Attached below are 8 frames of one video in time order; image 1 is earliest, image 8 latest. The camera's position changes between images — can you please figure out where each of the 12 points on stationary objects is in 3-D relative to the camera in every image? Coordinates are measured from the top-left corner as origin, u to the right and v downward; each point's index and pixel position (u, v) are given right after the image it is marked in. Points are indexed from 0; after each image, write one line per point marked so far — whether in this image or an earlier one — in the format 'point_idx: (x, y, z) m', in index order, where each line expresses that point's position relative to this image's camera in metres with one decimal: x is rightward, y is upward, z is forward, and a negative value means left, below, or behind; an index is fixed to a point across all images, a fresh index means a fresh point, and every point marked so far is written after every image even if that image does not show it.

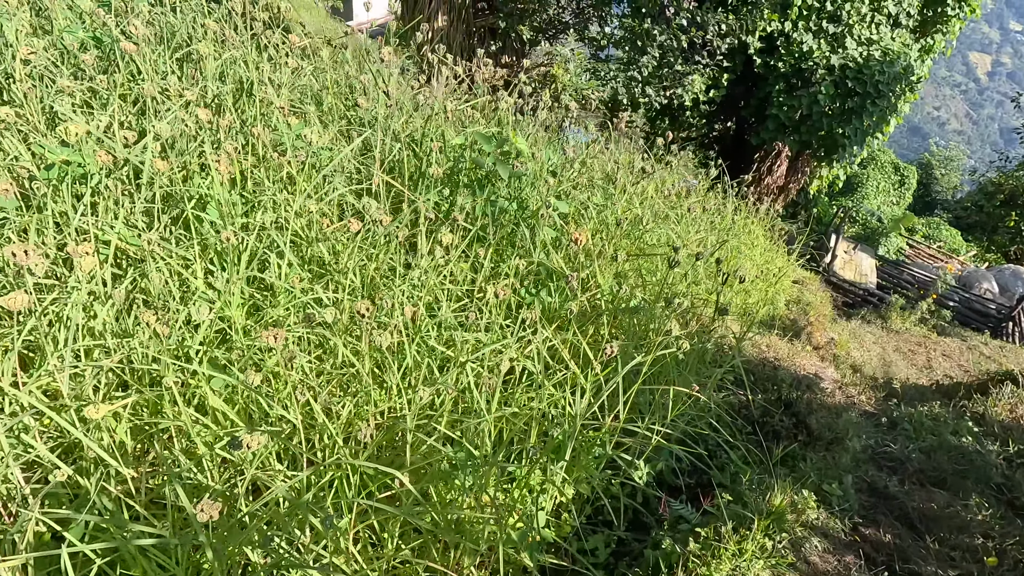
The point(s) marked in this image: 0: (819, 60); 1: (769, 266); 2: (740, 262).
0: (+4.5, +3.3, +7.8) m
1: (+1.9, +0.1, +4.0) m
2: (+1.5, +0.2, +3.7) m
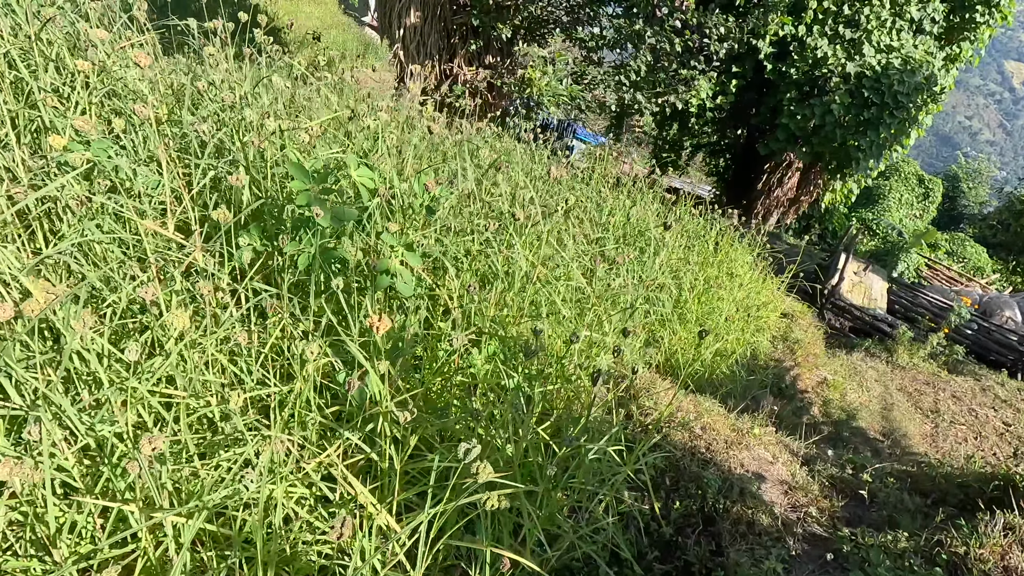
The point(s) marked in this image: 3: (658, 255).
0: (+4.4, +3.0, +7.3) m
1: (+1.6, -0.1, +3.5) m
2: (+1.2, 0.0, +3.3) m
3: (+0.8, +0.2, +3.1) m
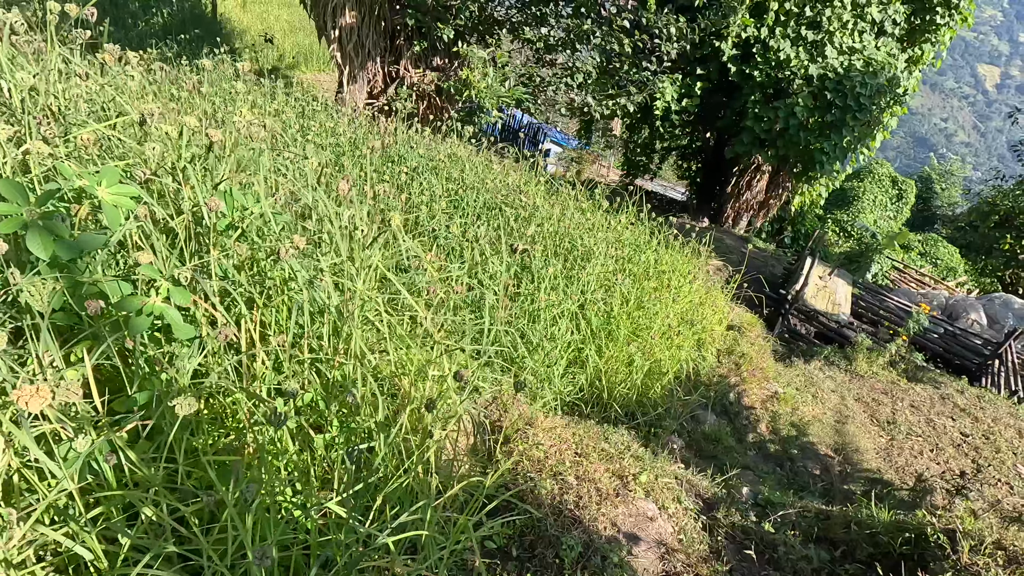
0: (+3.9, +3.0, +7.2) m
1: (+1.1, -0.2, +3.4) m
2: (+0.8, -0.1, +3.1) m
3: (+0.4, +0.1, +2.9) m
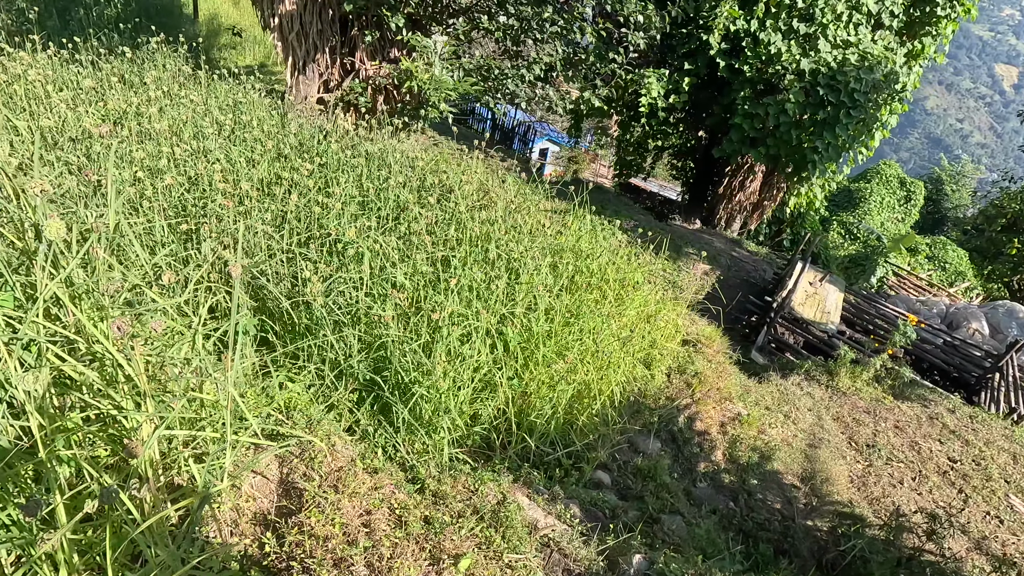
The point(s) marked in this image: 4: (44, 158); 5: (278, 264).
0: (+3.5, +2.9, +6.8) m
1: (+0.7, -0.2, +3.0) m
2: (+0.4, -0.2, +2.7) m
3: (0.0, 0.0, +2.6) m
4: (-2.4, +0.7, +2.7) m
5: (-1.0, +0.1, +2.3) m
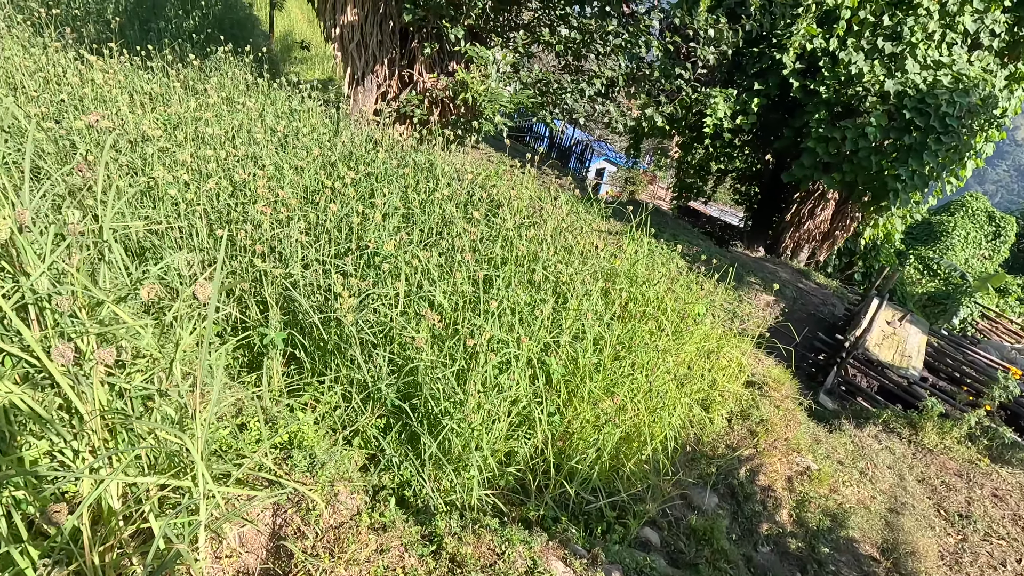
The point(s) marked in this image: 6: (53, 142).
0: (+4.2, +2.4, +6.3) m
1: (+0.9, -0.4, +2.7) m
2: (+0.6, -0.3, +2.5) m
3: (+0.2, -0.1, +2.4) m
4: (-2.1, +0.7, +2.7) m
5: (-0.8, 0.0, +2.2) m
6: (-2.4, +0.8, +2.8) m
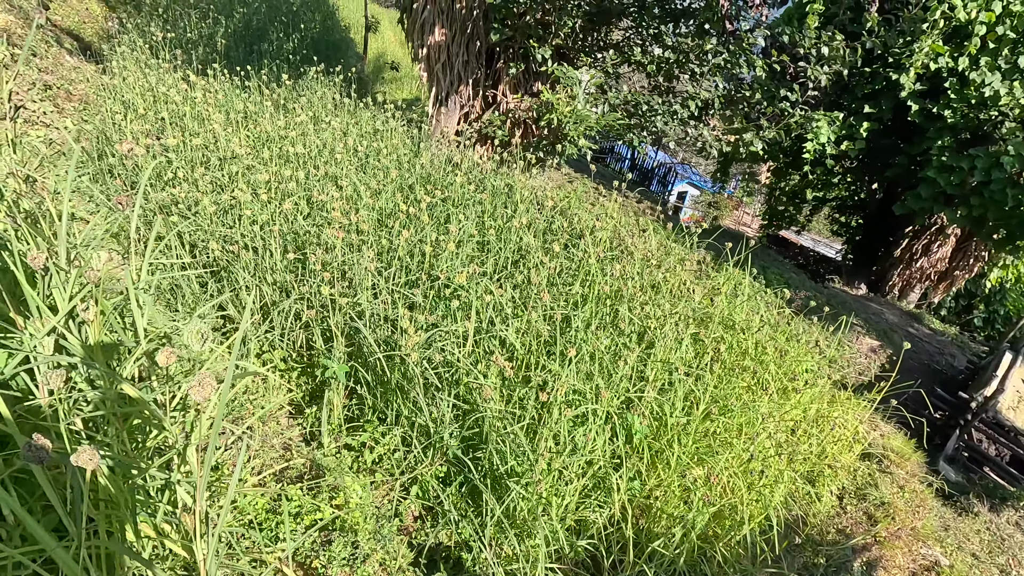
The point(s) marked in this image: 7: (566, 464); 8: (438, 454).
0: (+5.2, +1.9, +5.6) m
1: (+1.3, -0.6, +2.3) m
2: (+0.9, -0.5, +2.1) m
3: (+0.5, -0.3, +2.1) m
4: (-1.7, +0.6, +2.8) m
5: (-0.5, -0.1, +2.1) m
6: (-2.0, +0.7, +2.9) m
7: (+0.2, -0.6, +1.8) m
8: (-0.3, -0.6, +1.9) m
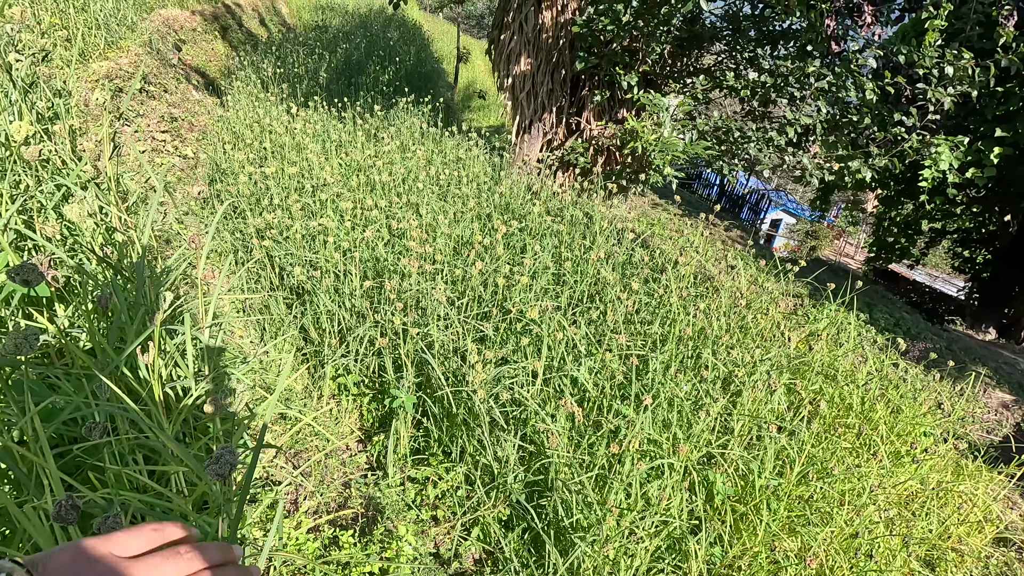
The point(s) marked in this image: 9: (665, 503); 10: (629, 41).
0: (+6.0, +1.4, +4.7) m
1: (+1.5, -0.8, +2.0) m
2: (+1.1, -0.7, +1.9) m
3: (+0.7, -0.4, +1.9) m
4: (-1.3, +0.5, +2.9) m
5: (-0.2, -0.2, +2.1) m
6: (-1.5, +0.6, +3.1) m
7: (+0.4, -0.7, +1.7) m
8: (0.0, -0.7, +1.8) m
9: (+0.5, -0.7, +1.7) m
10: (+0.9, +1.9, +4.2) m
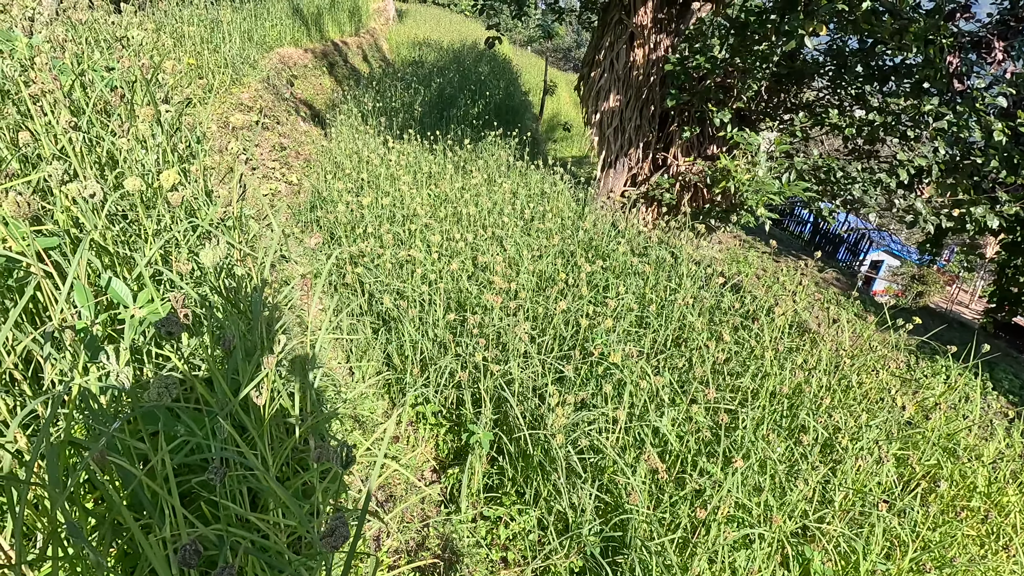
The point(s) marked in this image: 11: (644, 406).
0: (+6.7, +0.8, +3.9) m
1: (+1.8, -1.1, +1.7) m
2: (+1.4, -0.9, +1.7) m
3: (+1.0, -0.6, +1.8) m
4: (-0.8, +0.3, +3.1) m
5: (+0.1, -0.3, +2.0) m
6: (-1.0, +0.5, +3.3) m
7: (+0.6, -0.9, +1.5) m
8: (+0.2, -0.9, +1.8) m
9: (+0.7, -0.8, +1.6) m
10: (+1.6, +1.6, +4.1) m
11: (+0.5, -0.4, +2.0) m
